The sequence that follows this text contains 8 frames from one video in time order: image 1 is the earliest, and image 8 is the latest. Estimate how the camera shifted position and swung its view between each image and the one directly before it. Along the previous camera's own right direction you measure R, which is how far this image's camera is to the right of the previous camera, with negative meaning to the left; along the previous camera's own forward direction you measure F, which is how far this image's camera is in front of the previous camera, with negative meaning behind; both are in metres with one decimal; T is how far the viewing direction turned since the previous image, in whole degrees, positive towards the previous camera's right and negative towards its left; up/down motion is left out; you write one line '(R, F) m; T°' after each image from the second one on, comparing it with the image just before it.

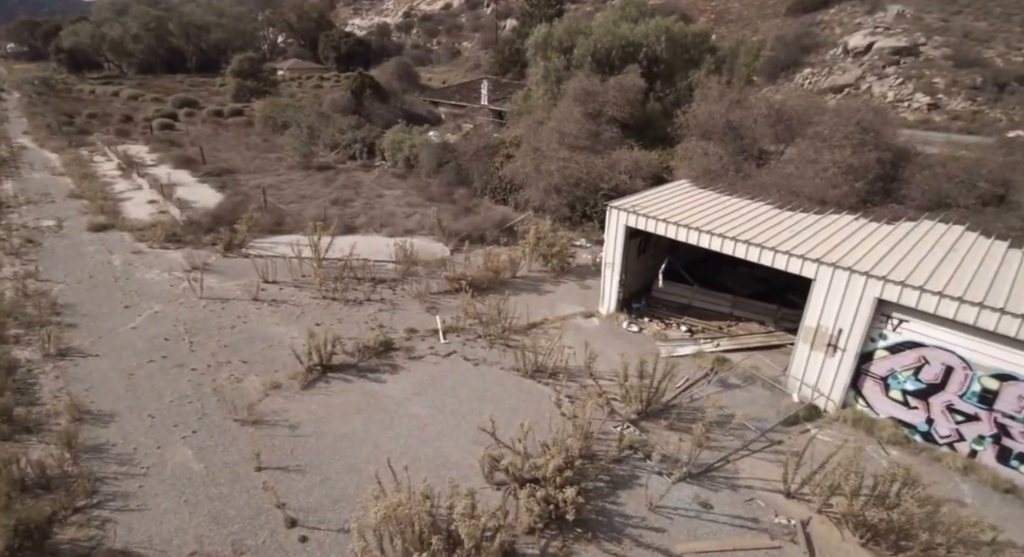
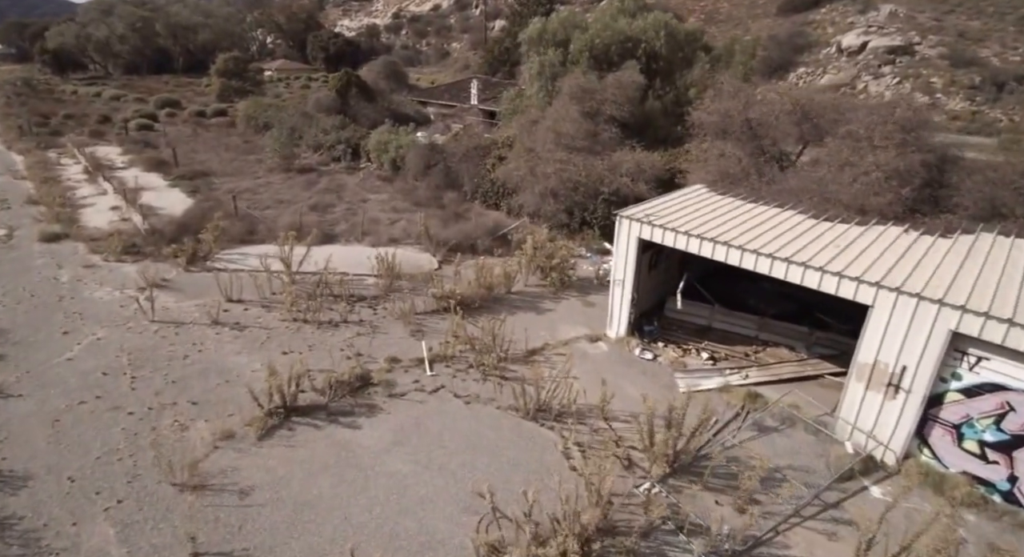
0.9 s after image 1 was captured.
(-0.1, +1.4) m; +1°
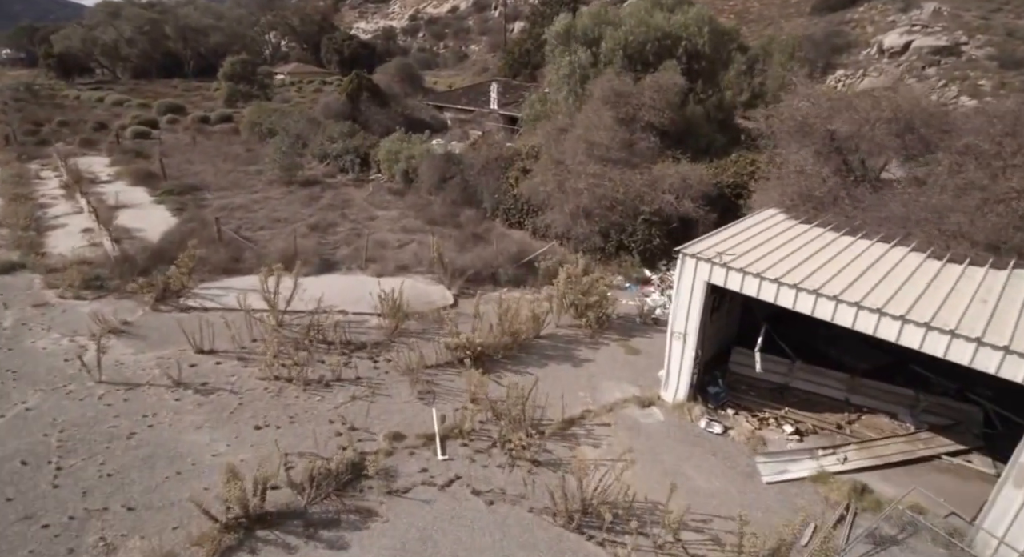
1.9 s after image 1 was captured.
(-0.2, +2.0) m; -2°
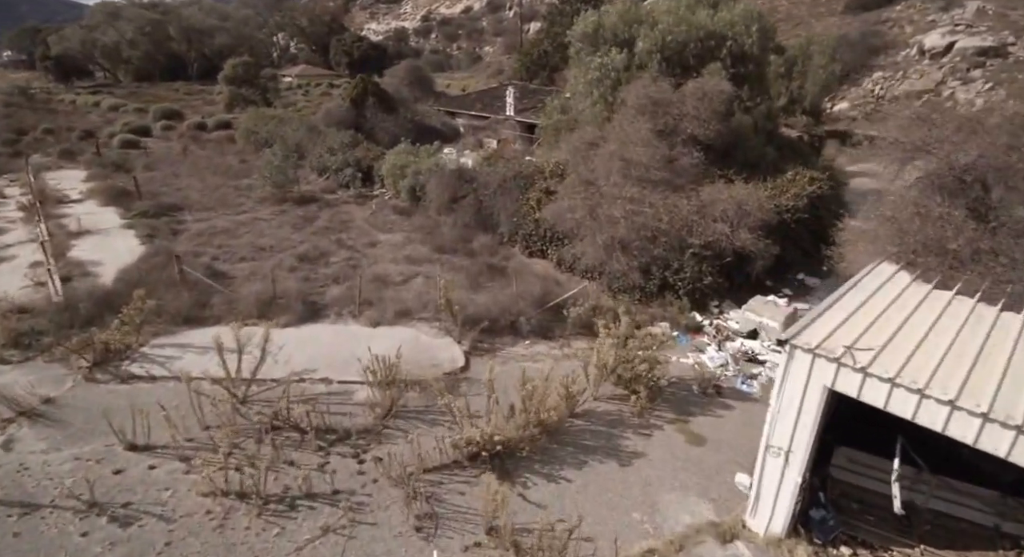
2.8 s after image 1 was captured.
(-0.2, +2.2) m; -1°
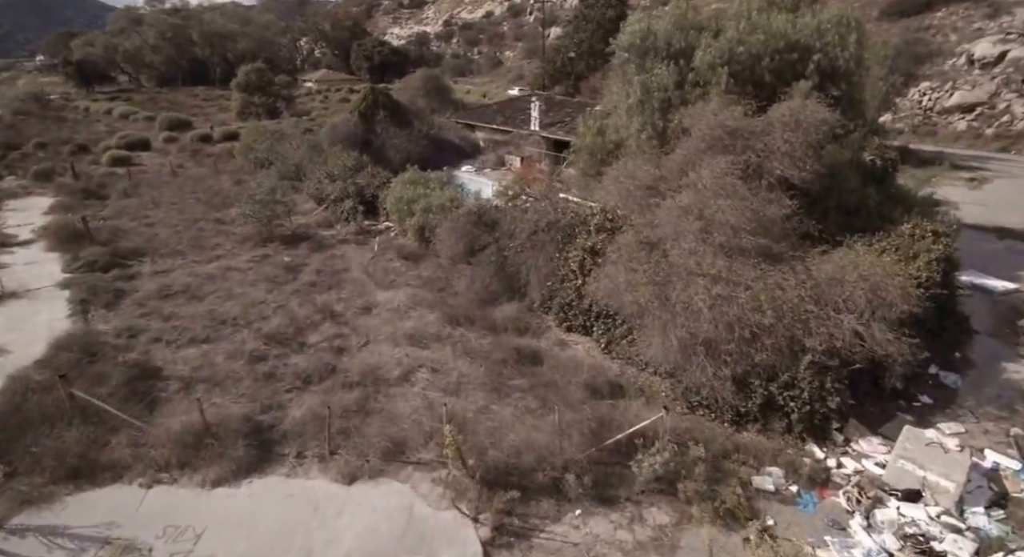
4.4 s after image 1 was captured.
(-0.3, +3.5) m; -2°
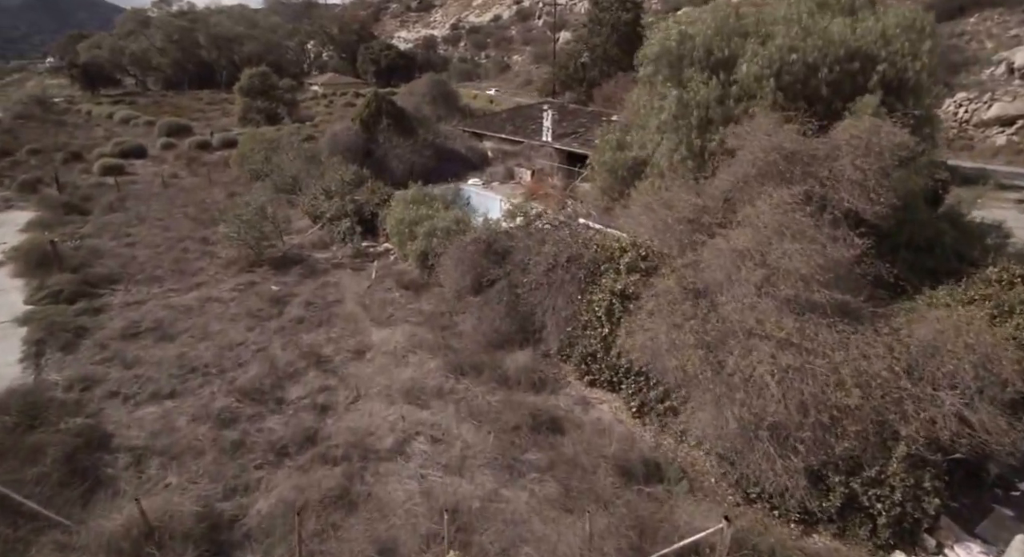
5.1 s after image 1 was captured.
(-0.1, +1.5) m; -1°
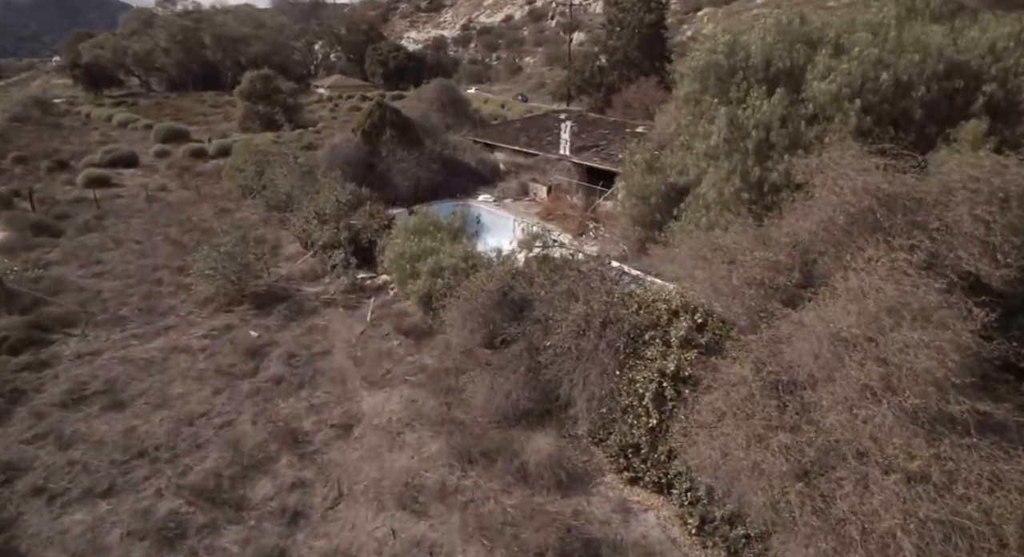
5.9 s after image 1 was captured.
(-0.2, +1.9) m; -1°
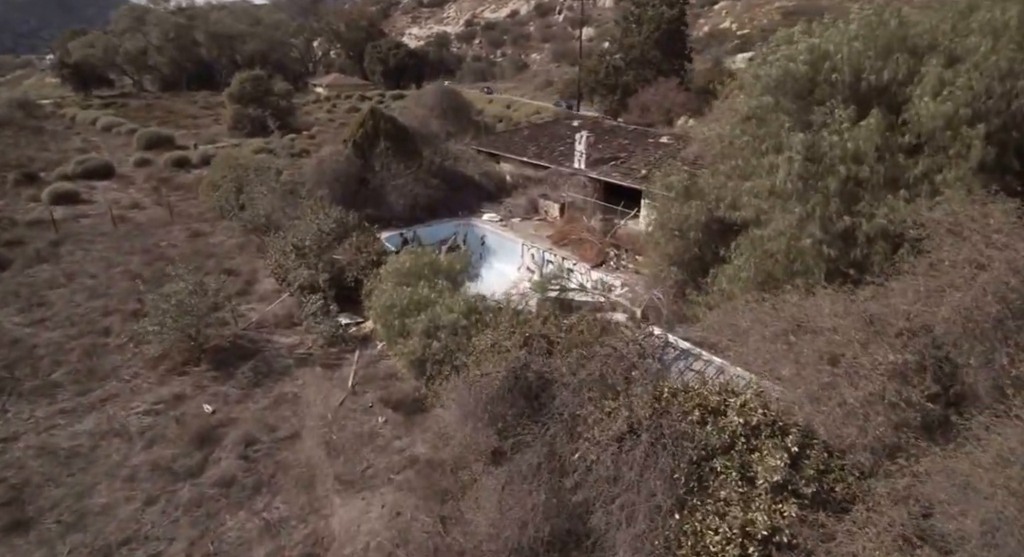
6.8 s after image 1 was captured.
(-0.1, +2.1) m; -1°
